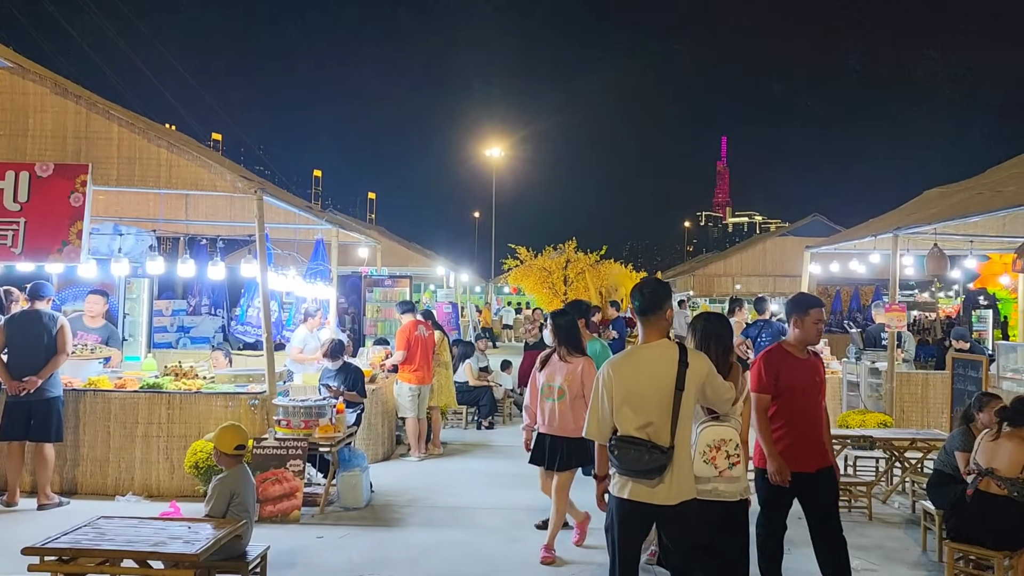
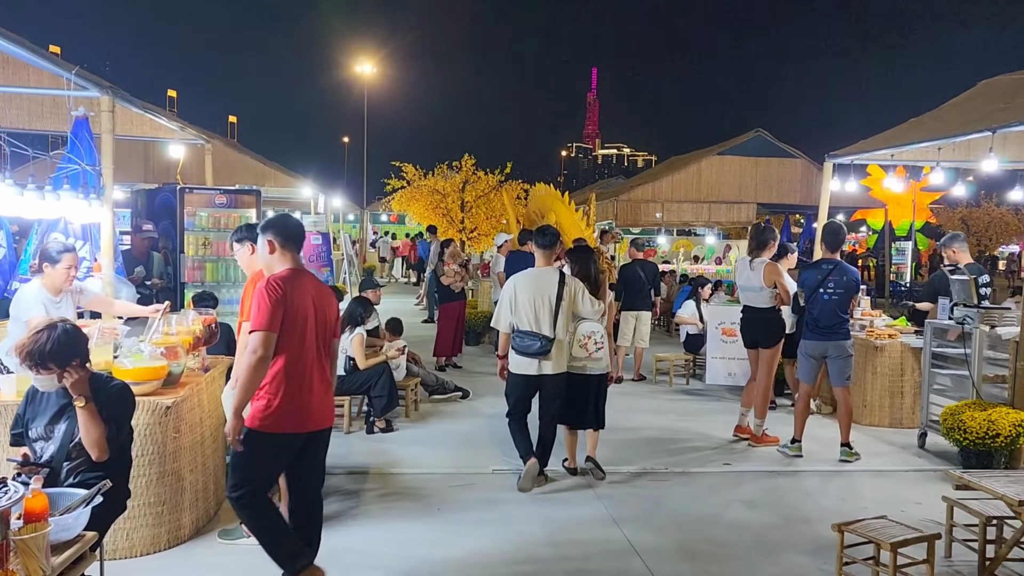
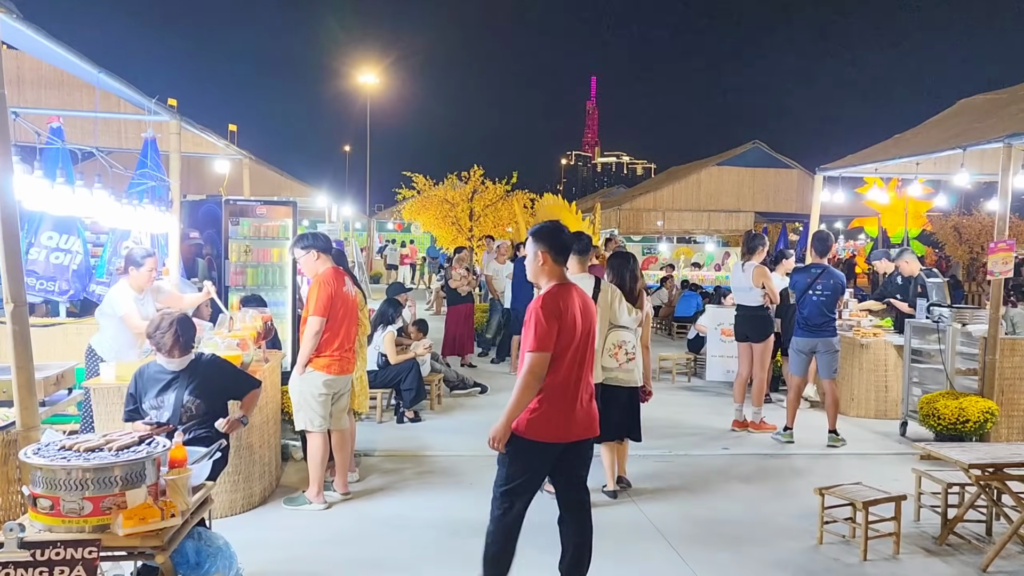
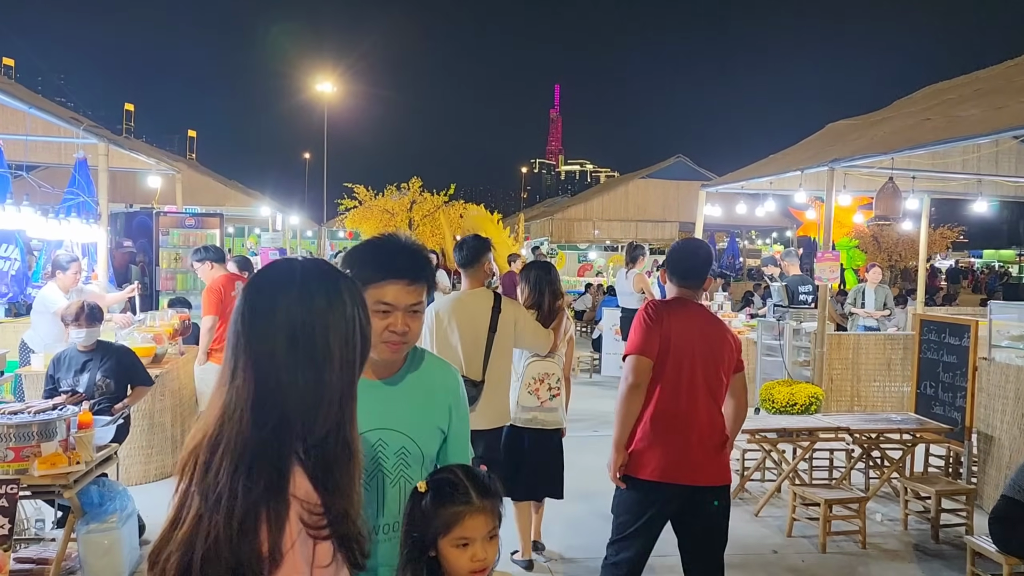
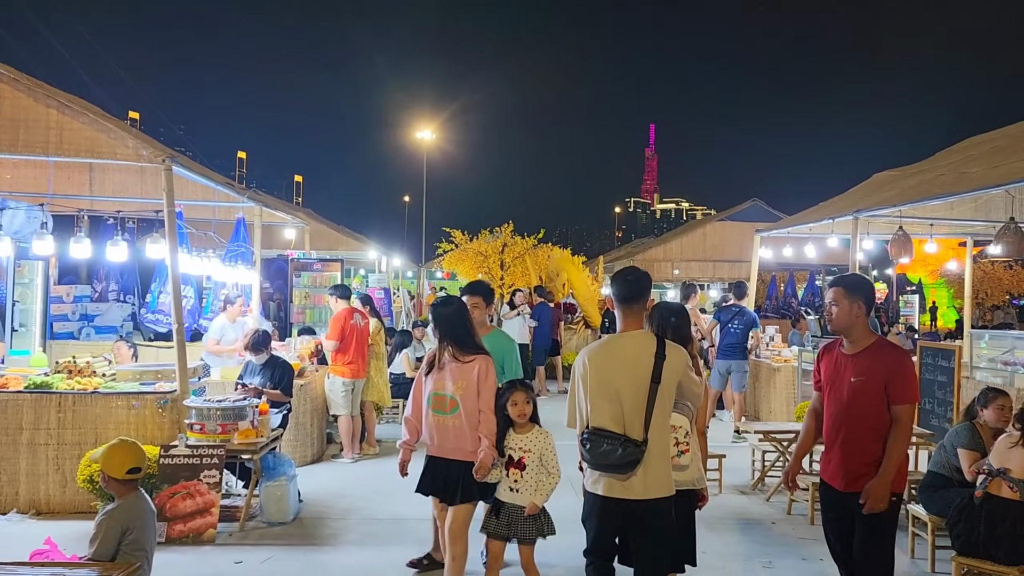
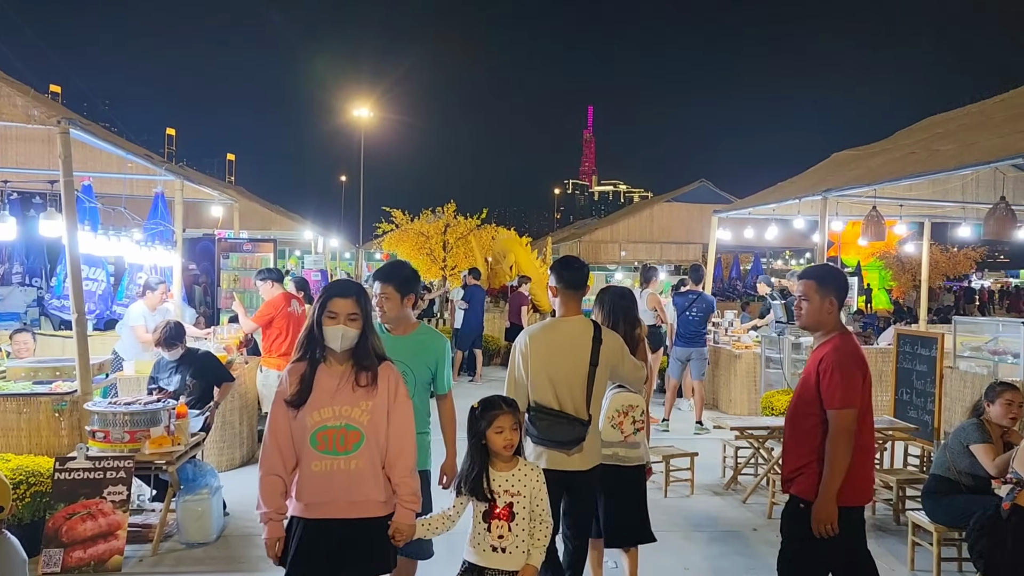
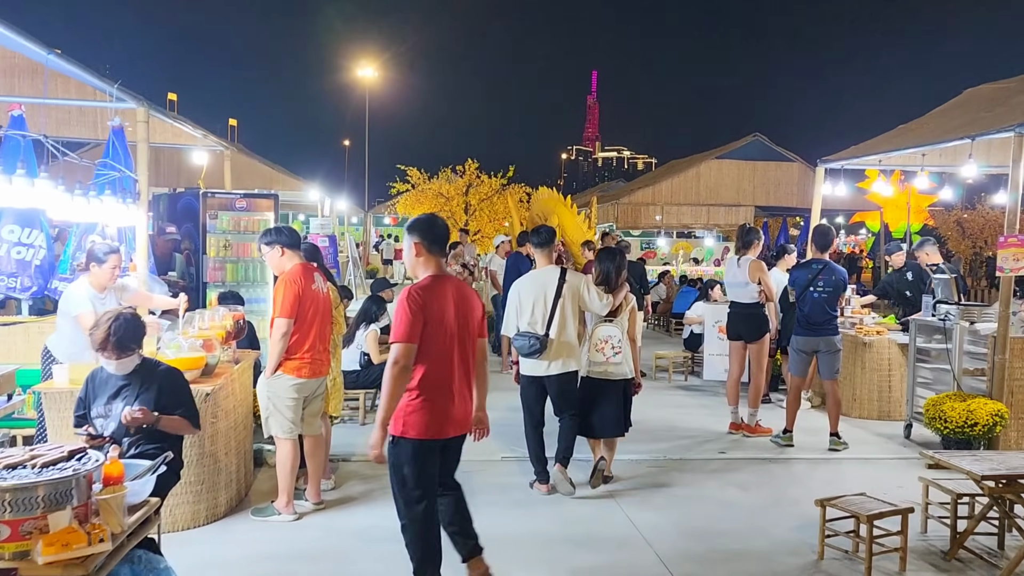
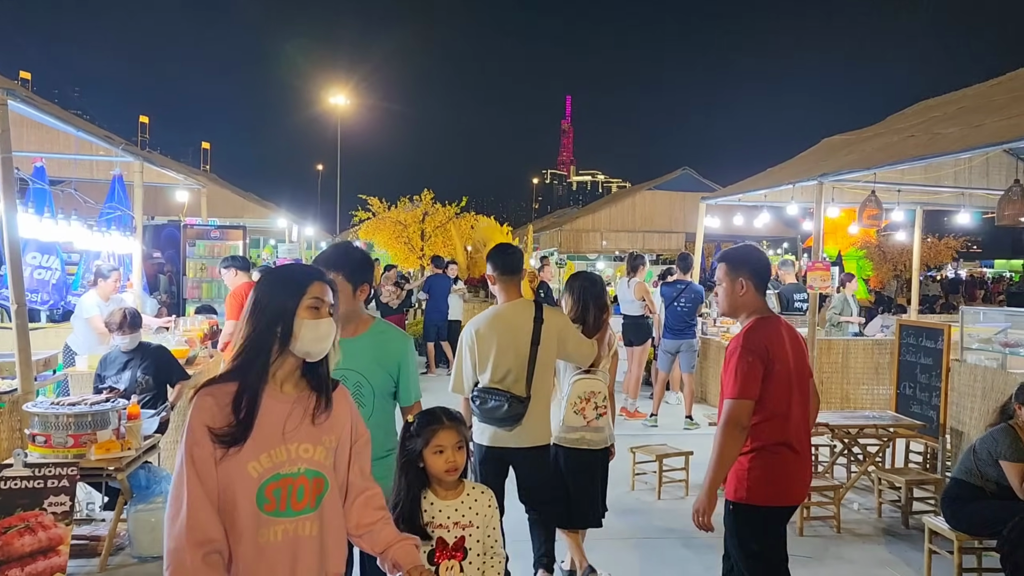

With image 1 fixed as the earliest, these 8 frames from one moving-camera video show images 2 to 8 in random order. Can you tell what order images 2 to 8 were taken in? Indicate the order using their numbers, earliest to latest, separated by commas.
5, 6, 8, 4, 3, 7, 2
